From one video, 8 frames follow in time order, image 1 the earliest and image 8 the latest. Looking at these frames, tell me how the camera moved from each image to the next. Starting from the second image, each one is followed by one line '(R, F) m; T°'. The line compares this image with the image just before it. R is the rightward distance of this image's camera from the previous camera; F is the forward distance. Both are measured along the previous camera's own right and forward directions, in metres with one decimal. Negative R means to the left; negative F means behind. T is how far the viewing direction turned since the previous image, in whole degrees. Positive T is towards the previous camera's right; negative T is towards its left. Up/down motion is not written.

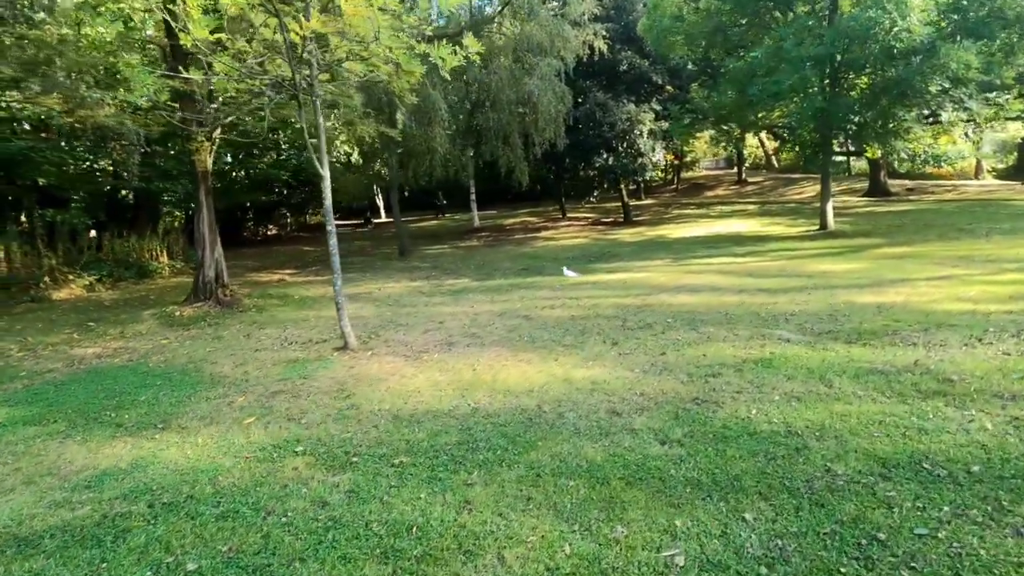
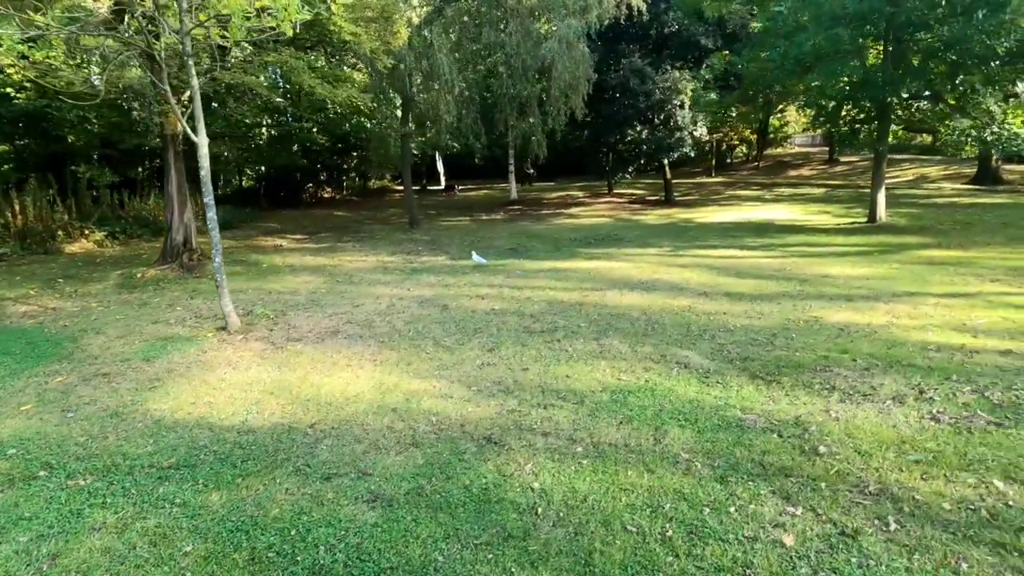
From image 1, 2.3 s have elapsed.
(+2.2, +1.0) m; -8°
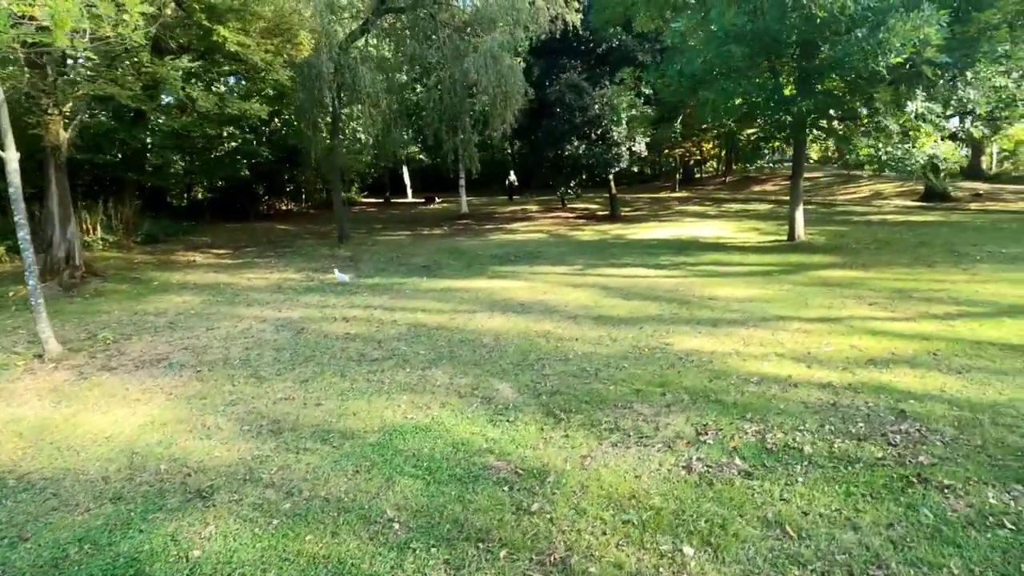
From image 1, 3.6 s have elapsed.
(+1.7, +0.3) m; +1°
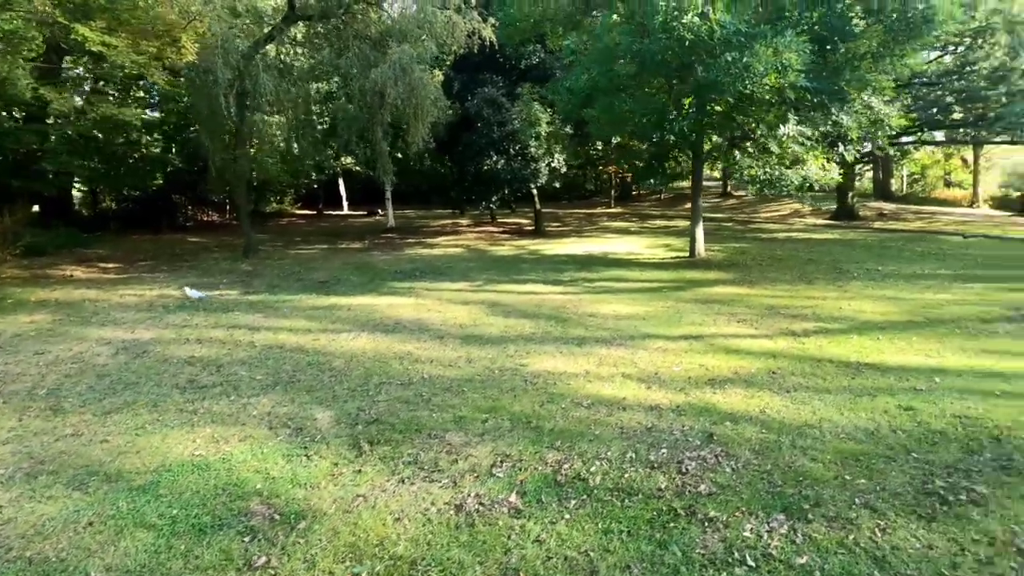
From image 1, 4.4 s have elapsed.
(+1.1, +0.2) m; +5°
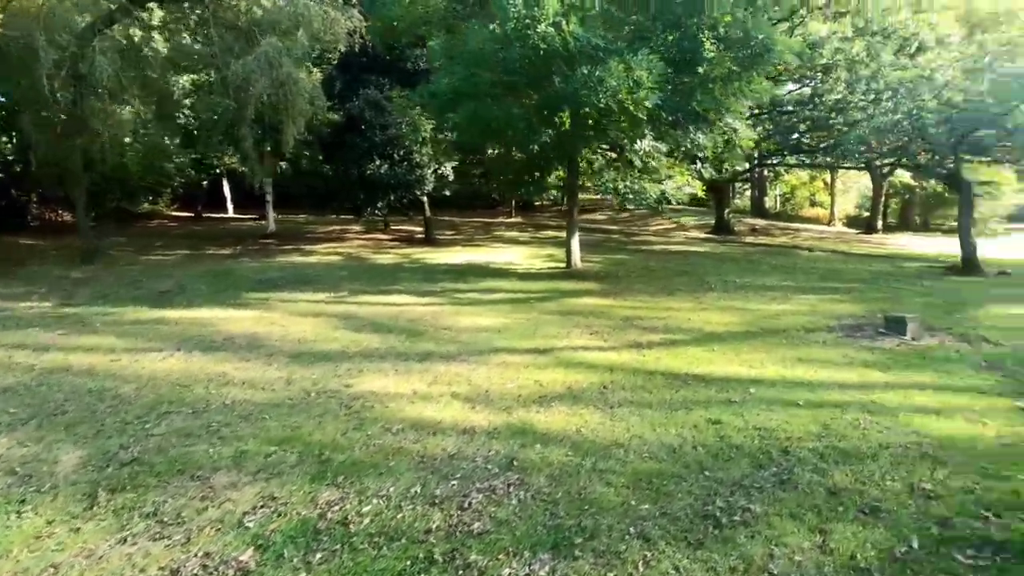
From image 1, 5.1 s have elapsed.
(+0.9, +0.3) m; +9°
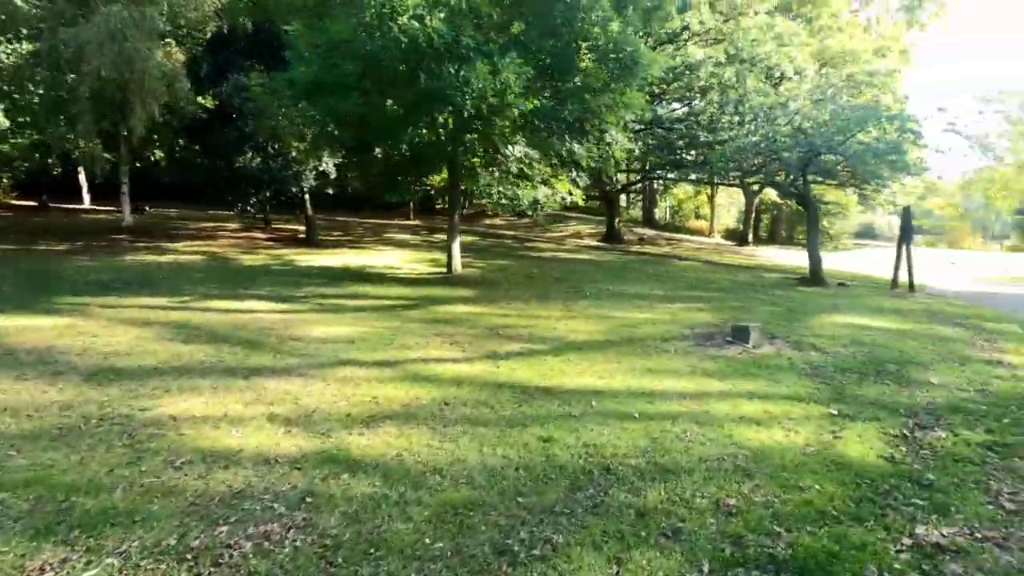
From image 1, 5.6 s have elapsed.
(+0.7, +0.3) m; +10°
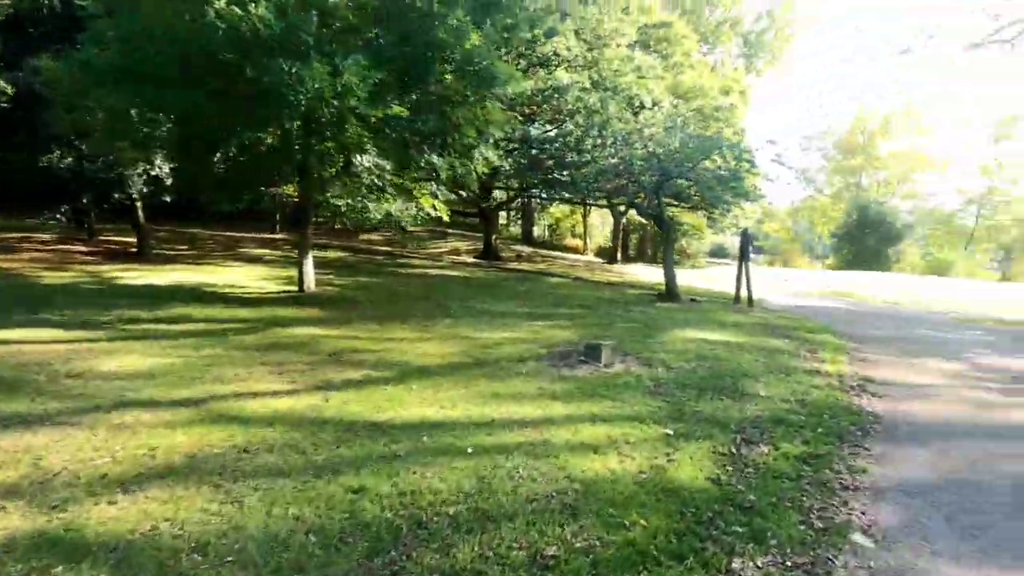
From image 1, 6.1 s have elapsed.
(+0.5, +0.4) m; +12°
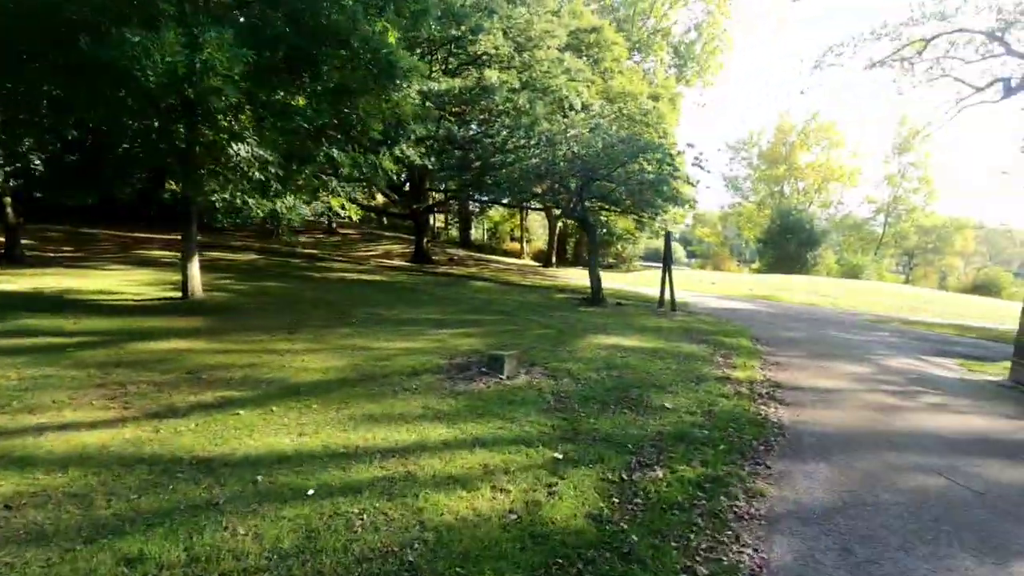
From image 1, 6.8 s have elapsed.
(+0.6, +0.6) m; +6°
